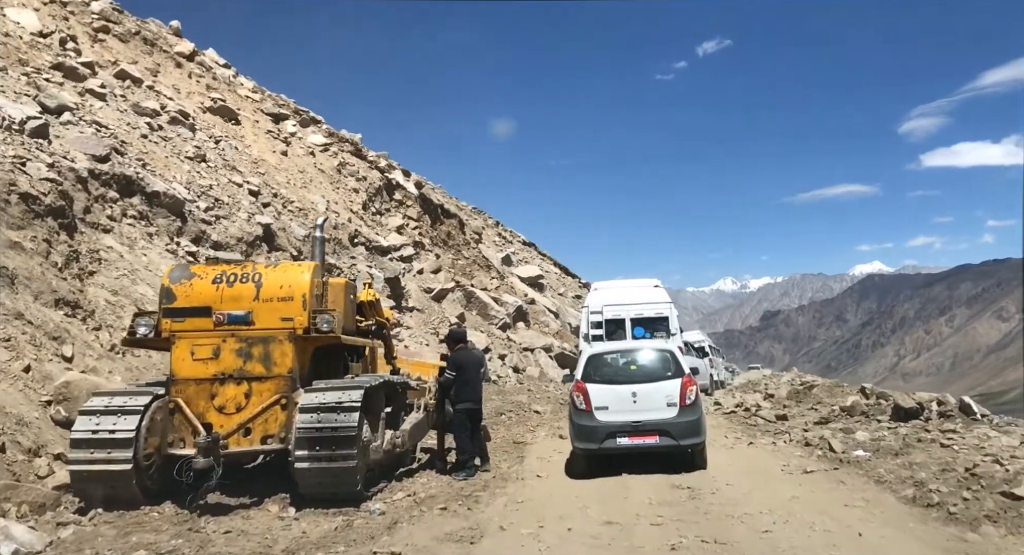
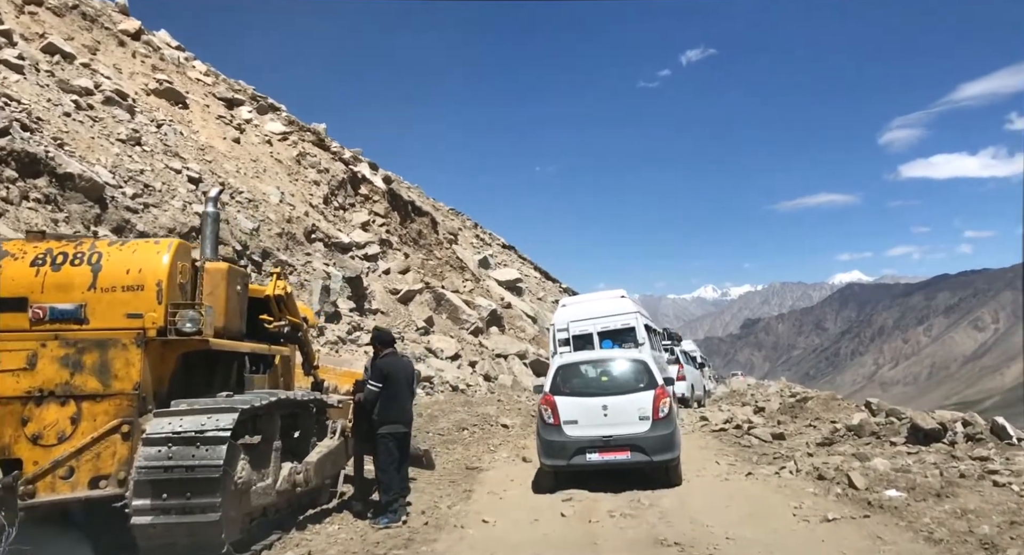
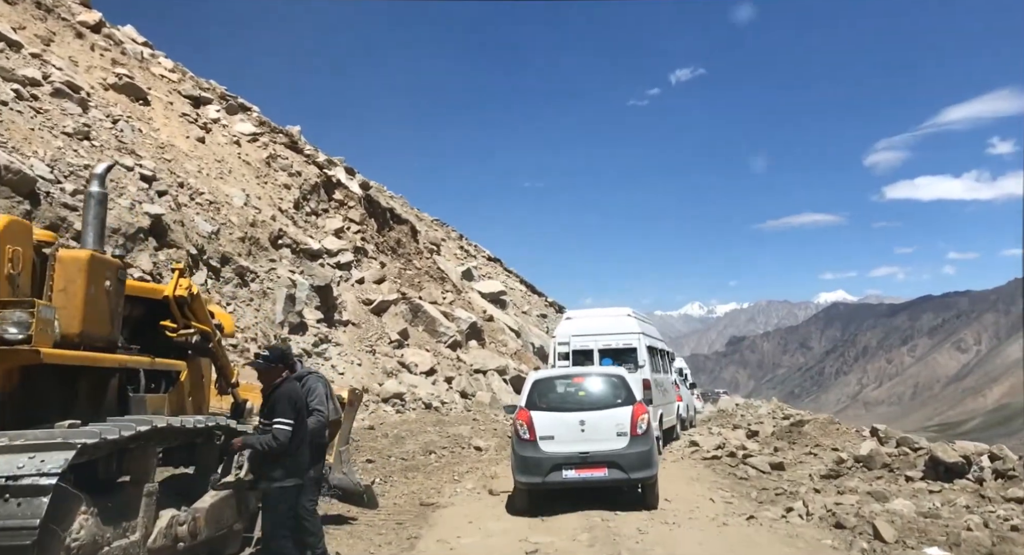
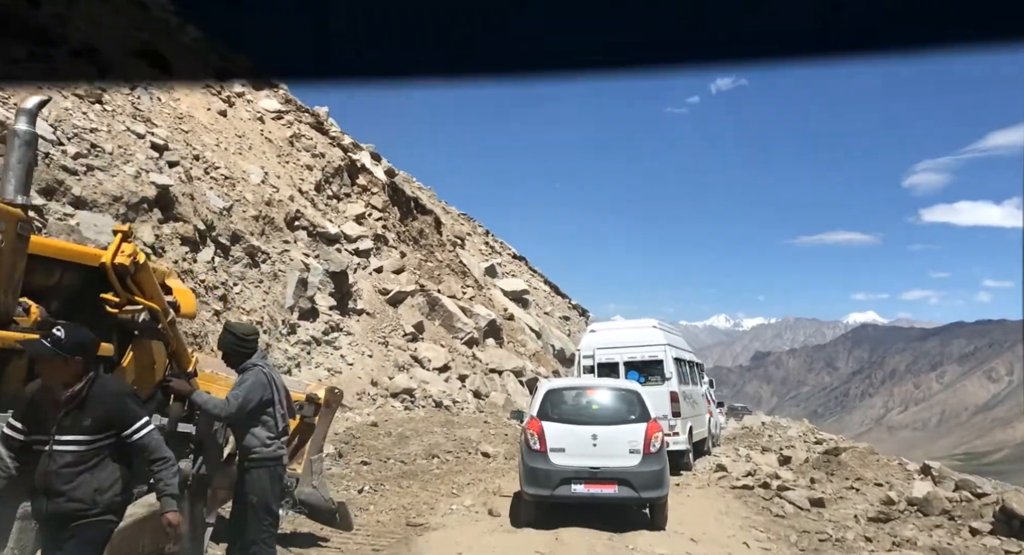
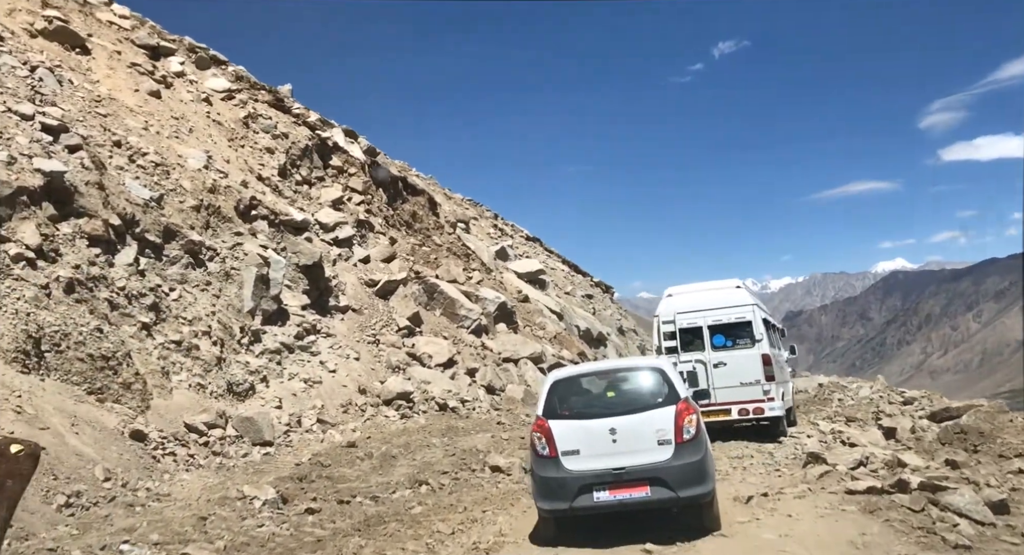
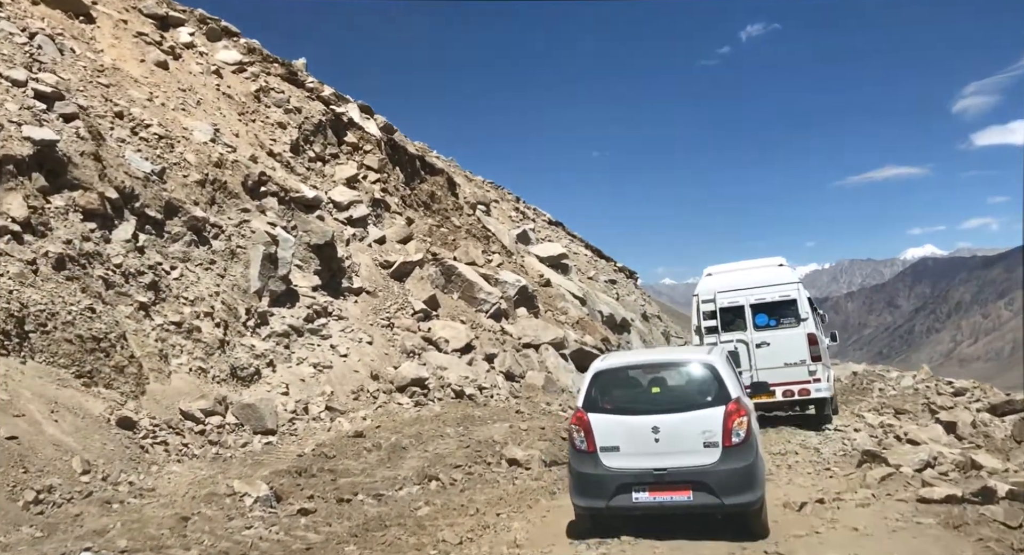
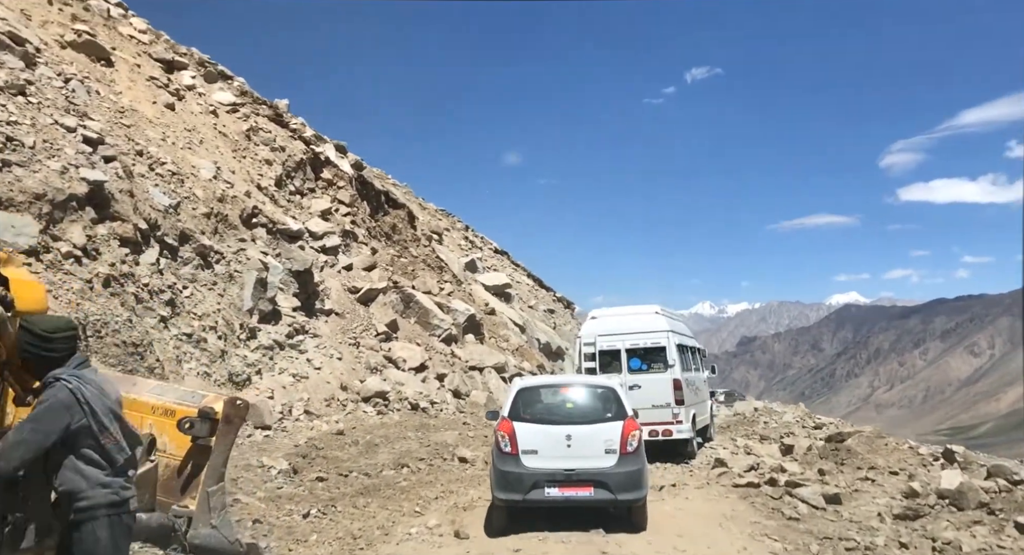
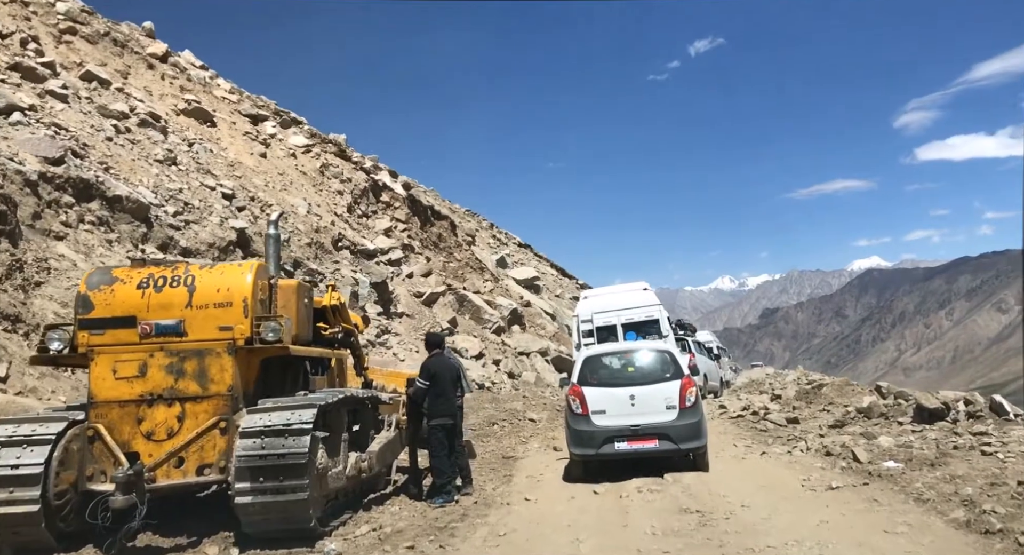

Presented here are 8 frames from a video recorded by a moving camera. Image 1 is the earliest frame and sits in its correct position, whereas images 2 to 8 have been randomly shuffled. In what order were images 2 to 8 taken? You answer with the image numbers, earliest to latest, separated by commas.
8, 2, 3, 4, 7, 5, 6
